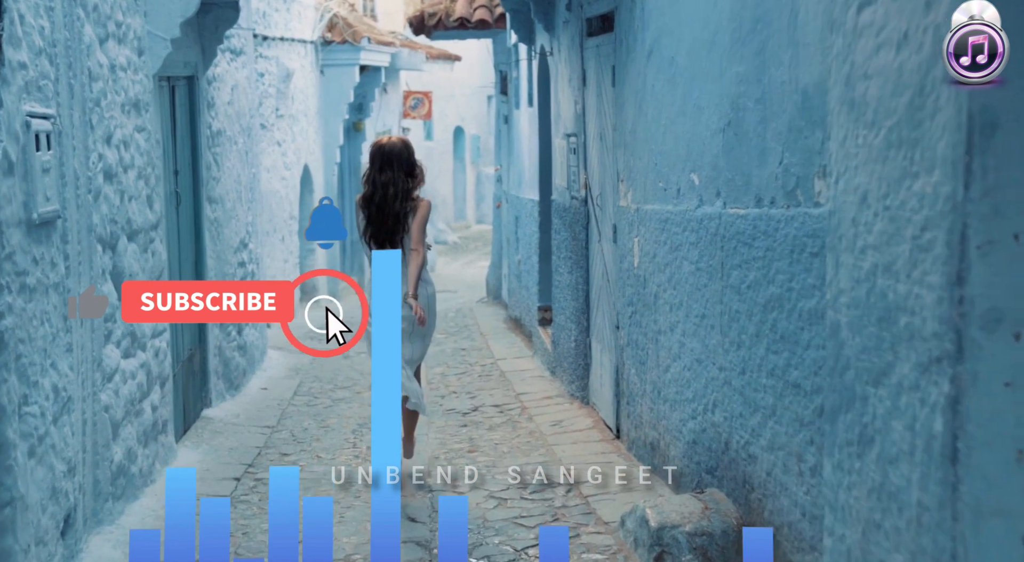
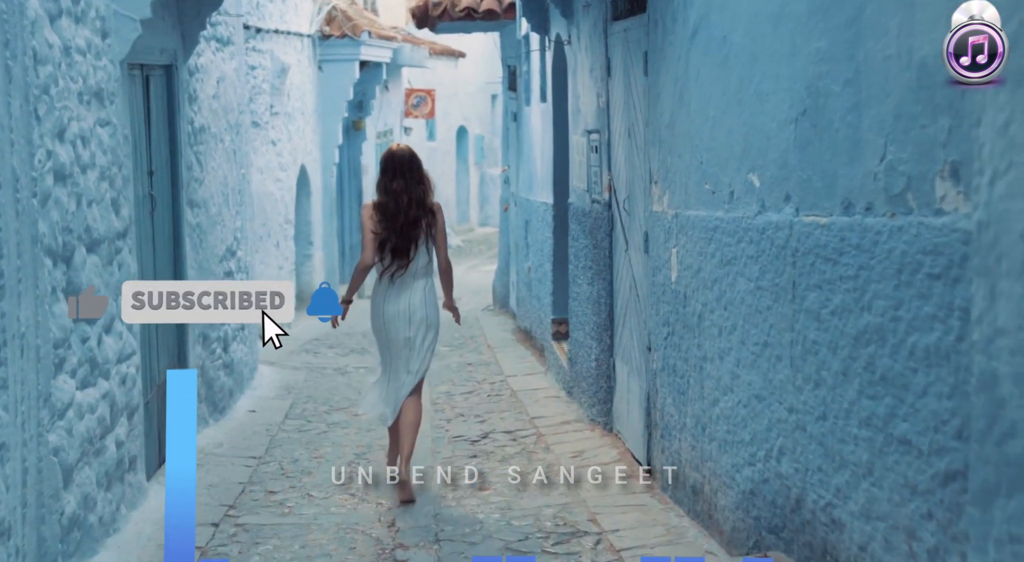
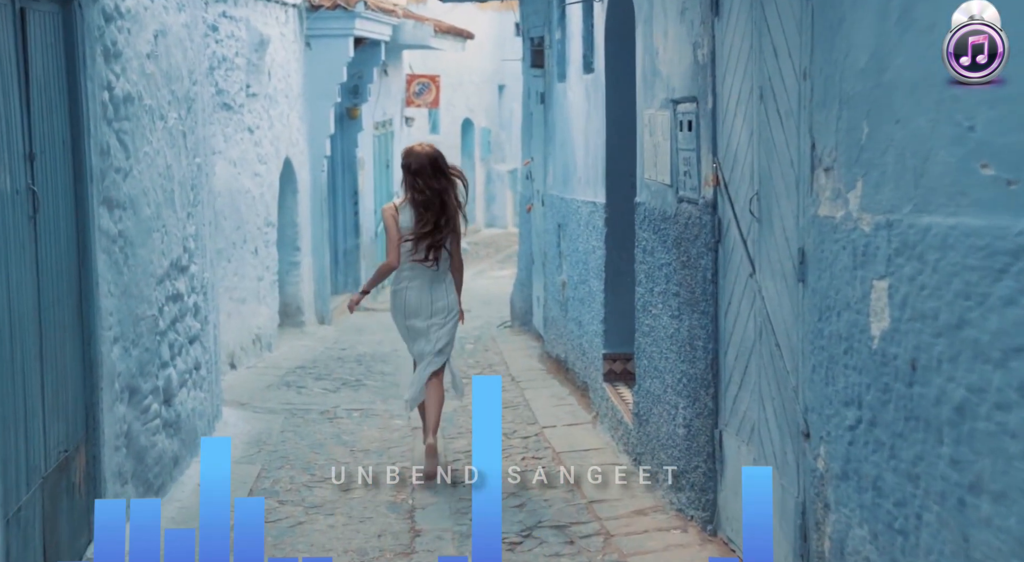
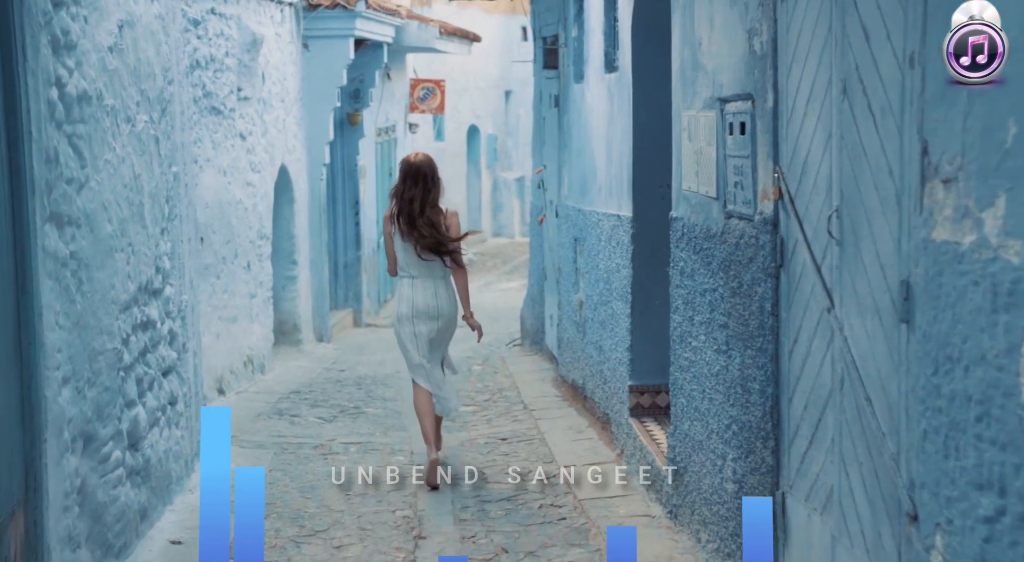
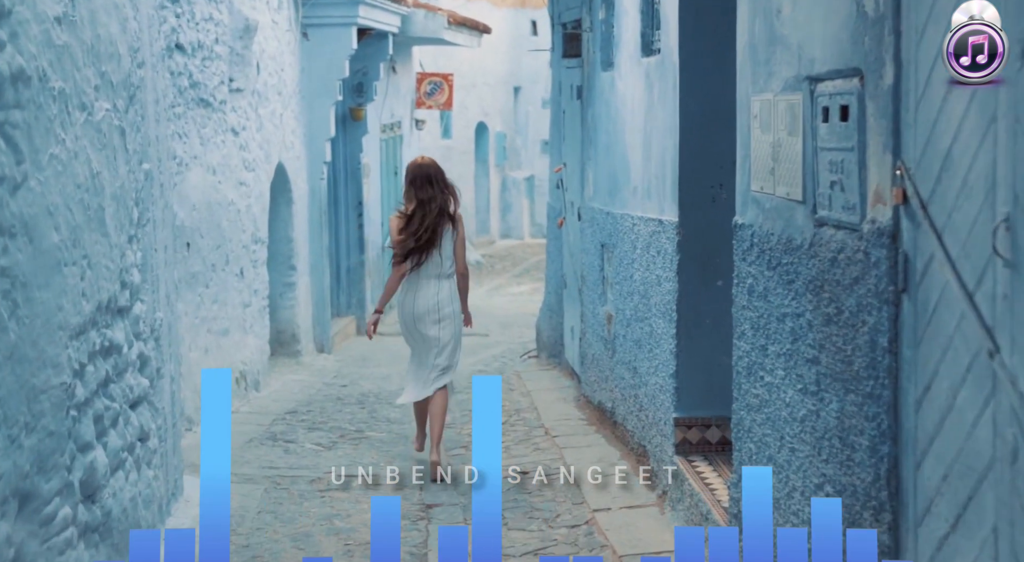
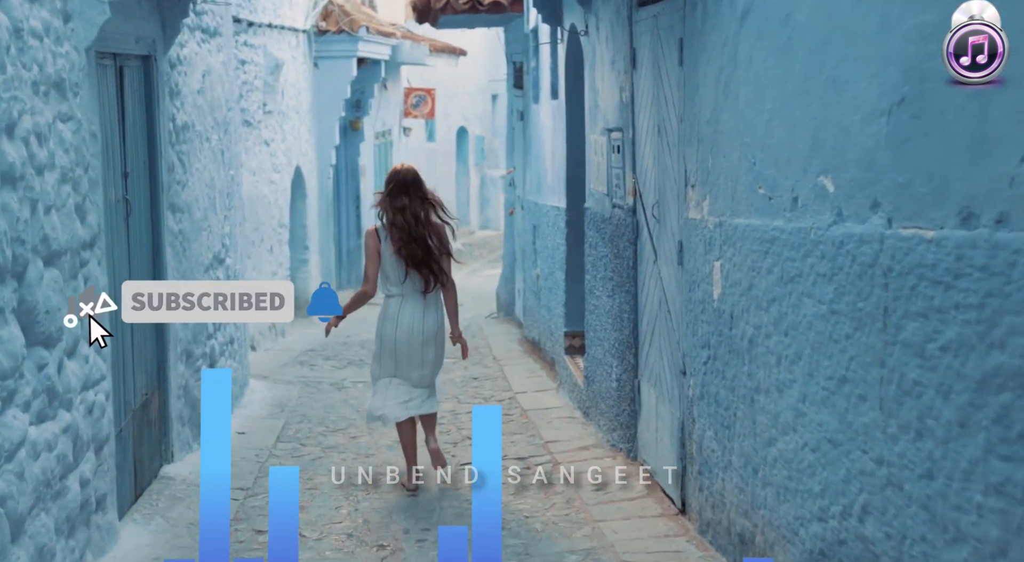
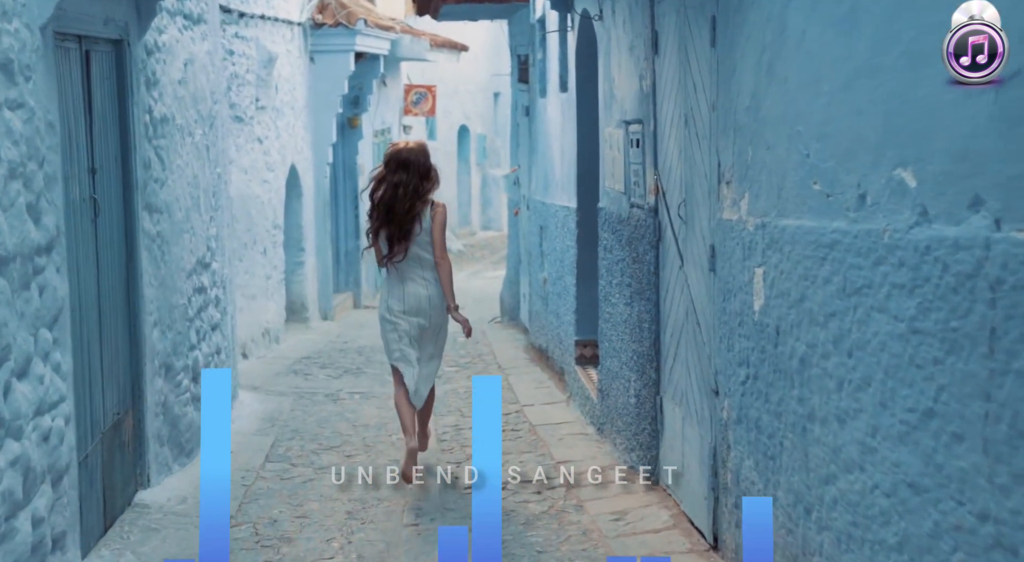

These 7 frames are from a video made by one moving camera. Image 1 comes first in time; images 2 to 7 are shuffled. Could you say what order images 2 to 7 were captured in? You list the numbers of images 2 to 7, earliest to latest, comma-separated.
2, 6, 7, 3, 4, 5
